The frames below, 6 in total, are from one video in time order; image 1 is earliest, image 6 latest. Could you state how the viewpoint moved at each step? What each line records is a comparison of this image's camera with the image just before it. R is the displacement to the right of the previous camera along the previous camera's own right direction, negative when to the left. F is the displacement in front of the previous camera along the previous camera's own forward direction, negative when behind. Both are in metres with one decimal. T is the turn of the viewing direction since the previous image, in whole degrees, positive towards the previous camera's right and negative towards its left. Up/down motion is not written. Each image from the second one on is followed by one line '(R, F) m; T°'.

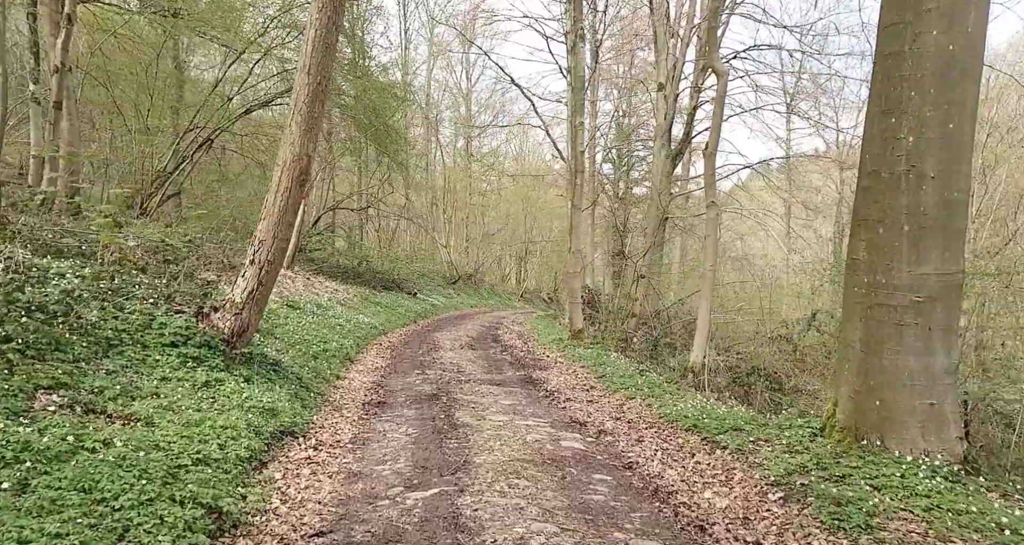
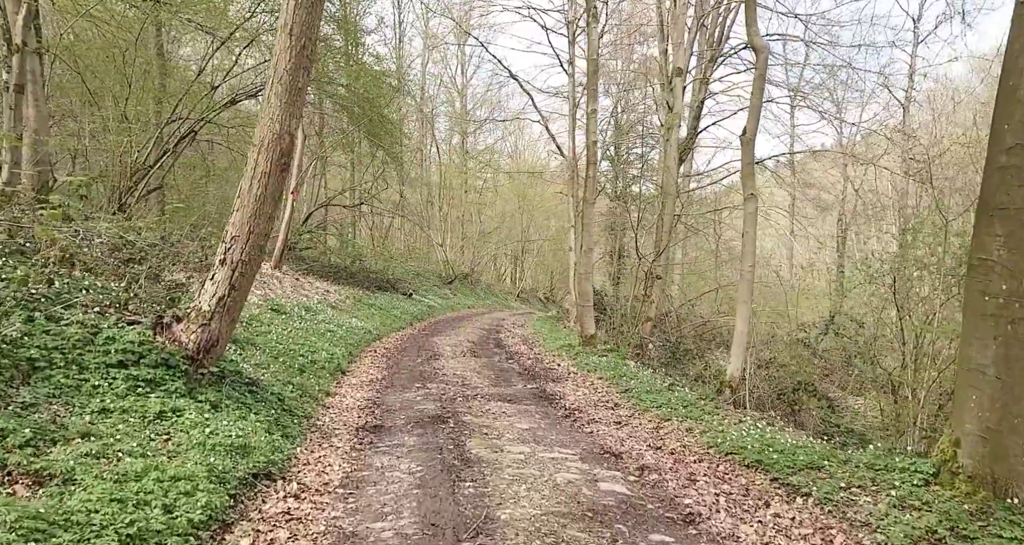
(-0.3, +1.7) m; 0°
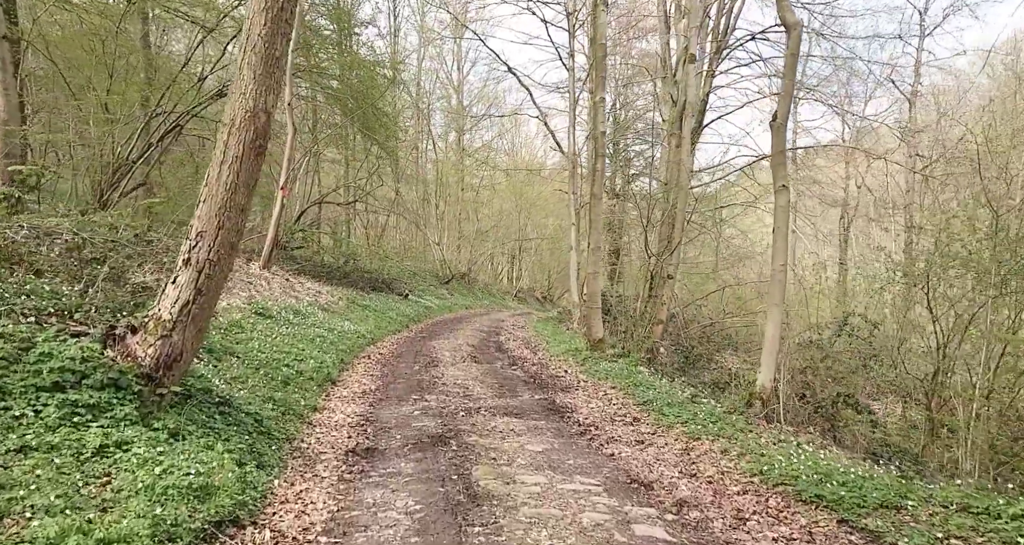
(-0.2, +1.2) m; 0°
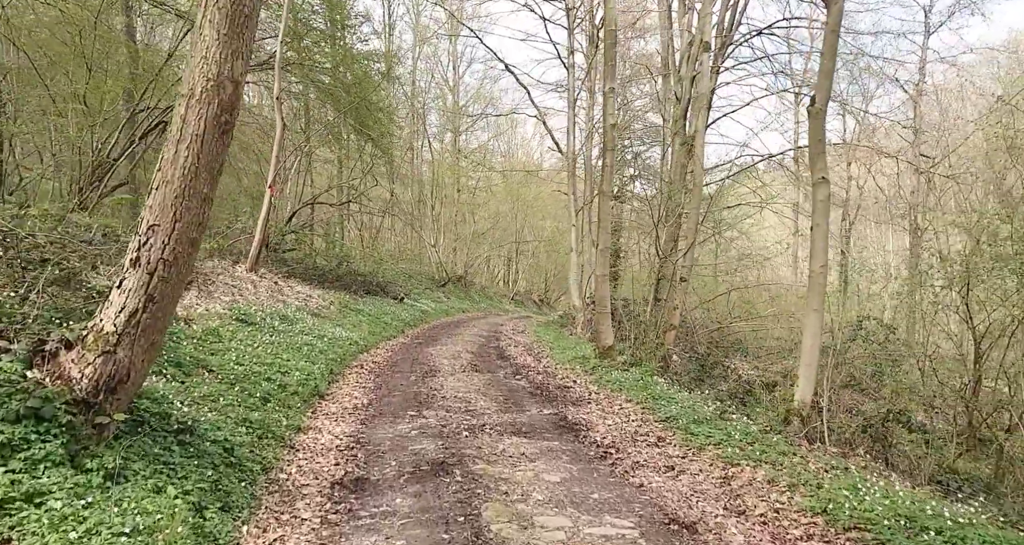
(-0.2, +1.2) m; 0°
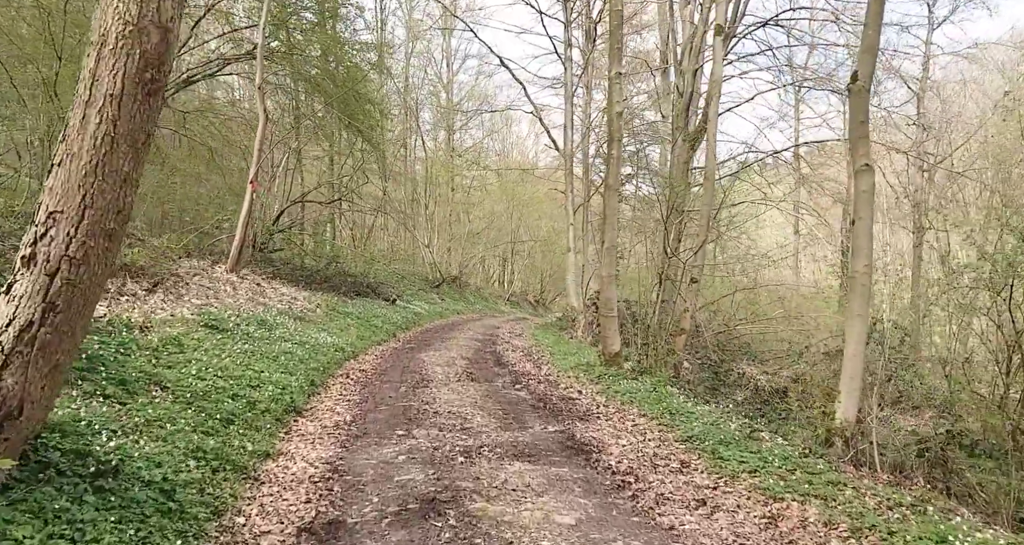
(-0.1, +1.3) m; 0°
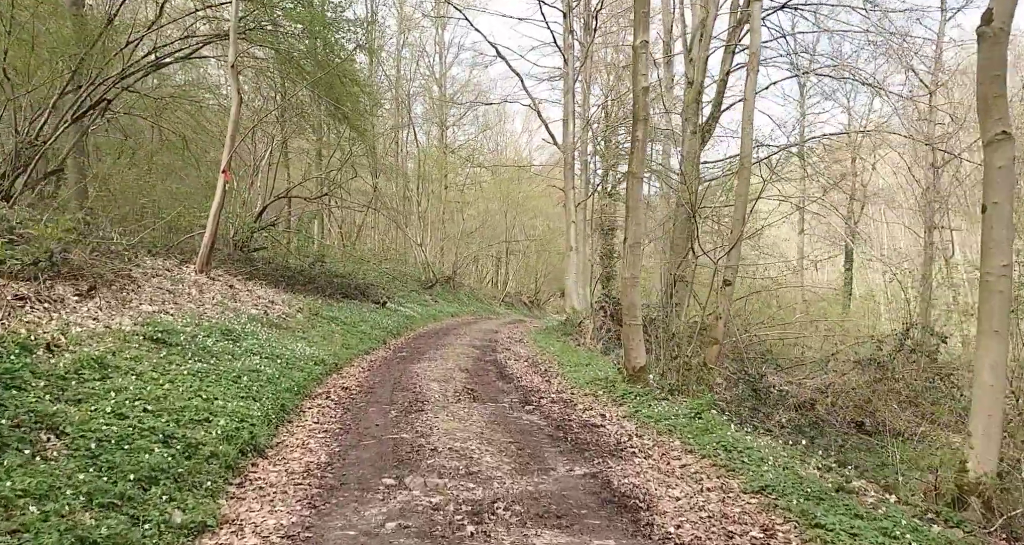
(-0.3, +2.2) m; +1°
